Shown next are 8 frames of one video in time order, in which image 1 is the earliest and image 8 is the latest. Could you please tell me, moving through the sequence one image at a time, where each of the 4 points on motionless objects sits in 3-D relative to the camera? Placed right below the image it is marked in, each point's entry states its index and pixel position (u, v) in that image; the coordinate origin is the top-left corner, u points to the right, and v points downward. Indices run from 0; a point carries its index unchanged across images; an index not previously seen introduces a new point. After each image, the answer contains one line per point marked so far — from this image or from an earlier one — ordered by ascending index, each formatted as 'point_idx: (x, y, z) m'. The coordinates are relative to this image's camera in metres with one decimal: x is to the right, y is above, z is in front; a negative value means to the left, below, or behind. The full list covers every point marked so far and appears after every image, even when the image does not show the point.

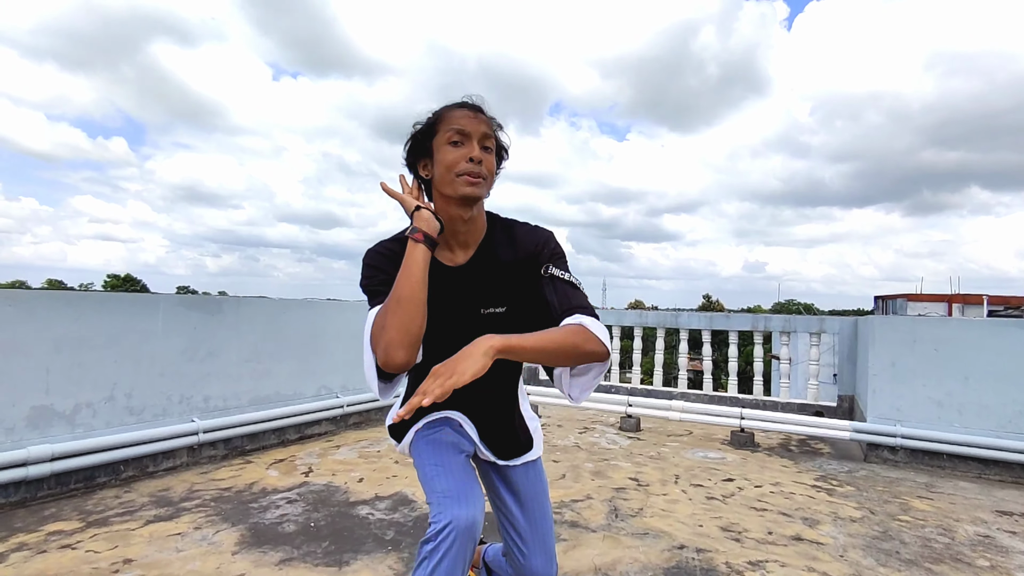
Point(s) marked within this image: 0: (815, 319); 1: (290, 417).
0: (+2.7, -0.3, +4.9) m
1: (-1.4, -0.8, +3.5) m
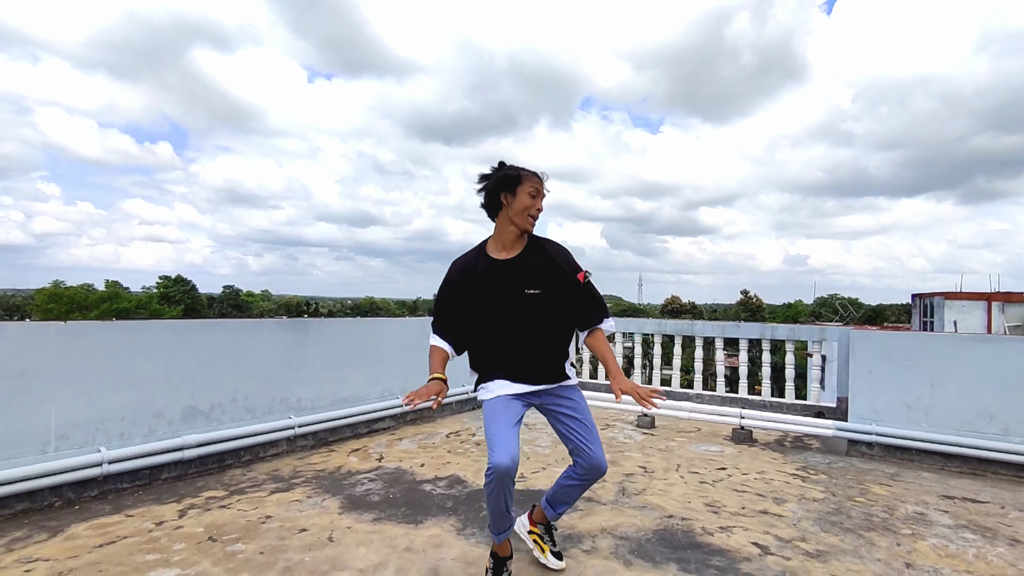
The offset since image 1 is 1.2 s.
0: (+3.0, -0.4, +5.5) m
1: (-1.2, -1.0, +4.3) m
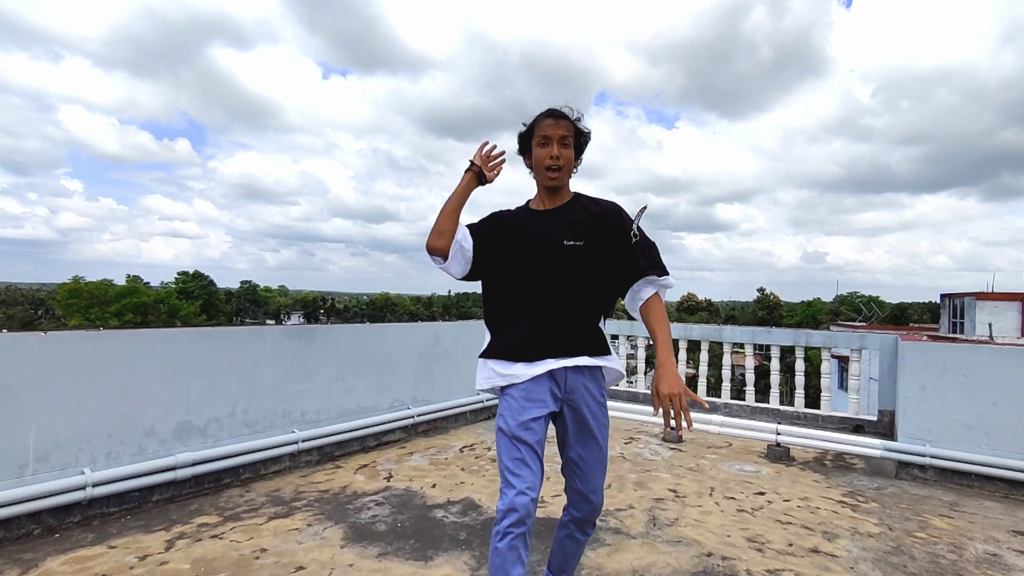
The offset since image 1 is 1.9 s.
0: (+3.2, -0.4, +5.1) m
1: (-1.0, -1.0, +4.1) m
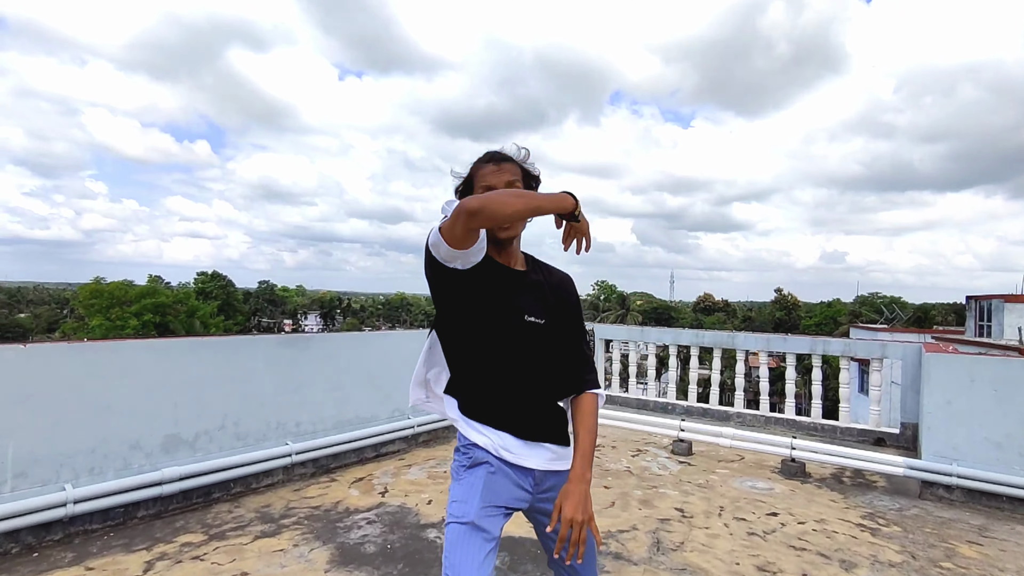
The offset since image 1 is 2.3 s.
0: (+3.2, -0.5, +4.9) m
1: (-1.0, -1.1, +3.9) m
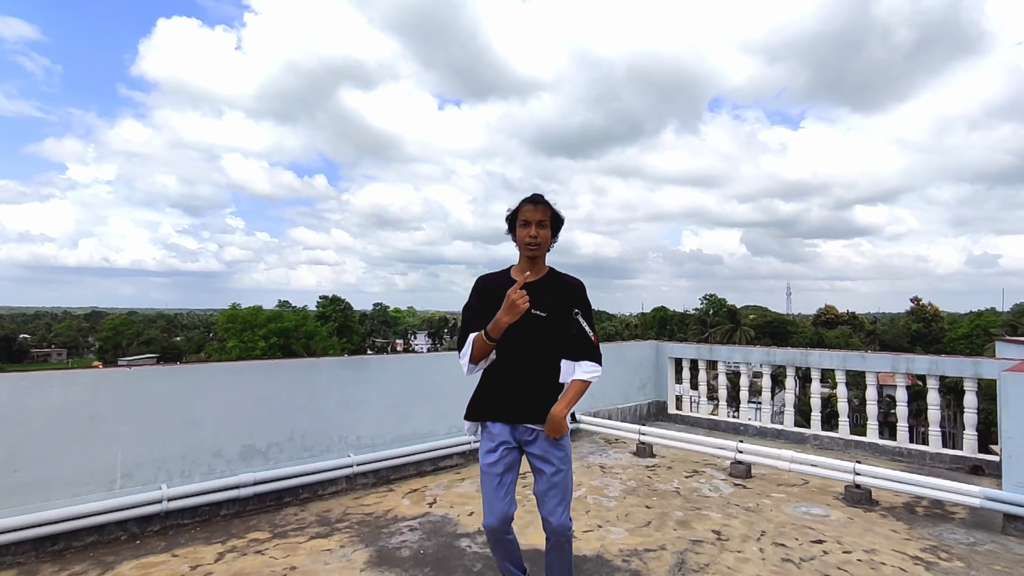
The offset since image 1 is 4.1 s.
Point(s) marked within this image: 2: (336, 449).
0: (+3.6, -0.6, +4.4) m
1: (-0.7, -1.3, +4.2) m
2: (-1.2, -1.1, +3.9) m
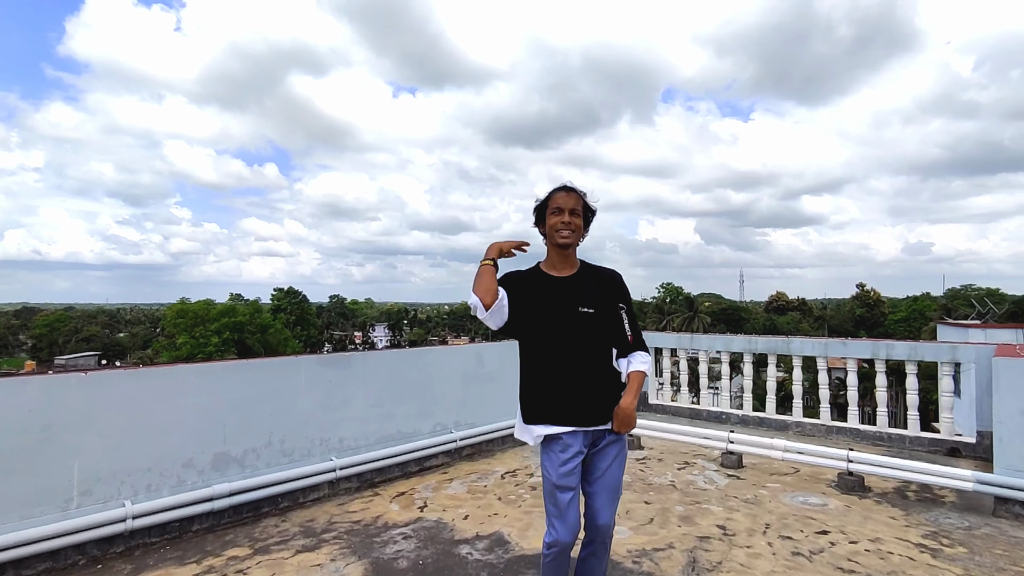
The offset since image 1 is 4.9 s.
0: (+3.5, -0.5, +4.5) m
1: (-0.7, -1.2, +4.0) m
2: (-1.3, -1.1, +3.7) m
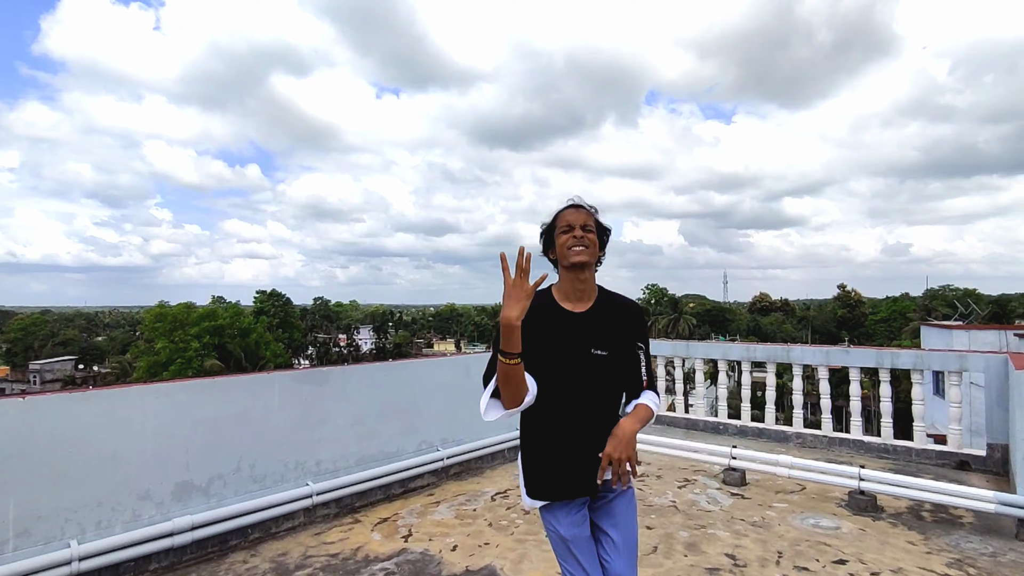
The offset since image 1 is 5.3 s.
0: (+3.5, -0.5, +4.4) m
1: (-0.8, -1.3, +3.7) m
2: (-1.3, -1.2, +3.4) m
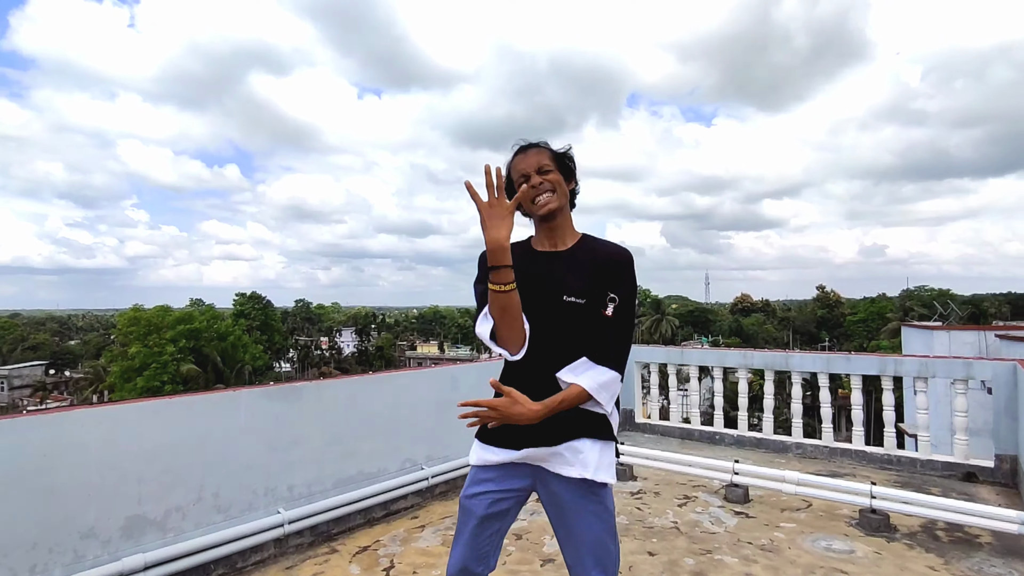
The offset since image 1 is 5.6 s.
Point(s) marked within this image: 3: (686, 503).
0: (+3.4, -0.6, +4.2) m
1: (-0.9, -1.3, +3.5) m
2: (-1.4, -1.2, +3.1) m
3: (+1.2, -1.5, +3.8) m
